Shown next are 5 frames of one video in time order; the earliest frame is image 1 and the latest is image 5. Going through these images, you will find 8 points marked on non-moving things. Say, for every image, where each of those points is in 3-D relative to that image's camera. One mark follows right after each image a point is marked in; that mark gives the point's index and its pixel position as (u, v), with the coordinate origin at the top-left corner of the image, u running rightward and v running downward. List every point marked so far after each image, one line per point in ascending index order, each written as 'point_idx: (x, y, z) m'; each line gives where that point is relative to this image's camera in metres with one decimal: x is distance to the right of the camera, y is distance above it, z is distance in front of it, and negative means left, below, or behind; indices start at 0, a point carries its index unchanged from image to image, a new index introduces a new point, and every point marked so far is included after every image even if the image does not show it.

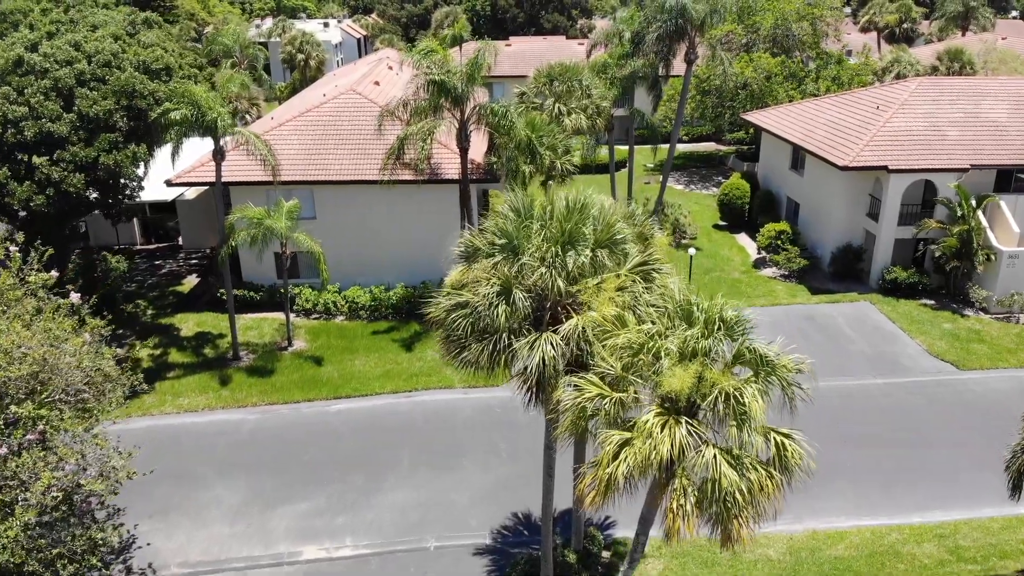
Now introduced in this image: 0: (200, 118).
0: (-7.6, +4.1, +19.1) m
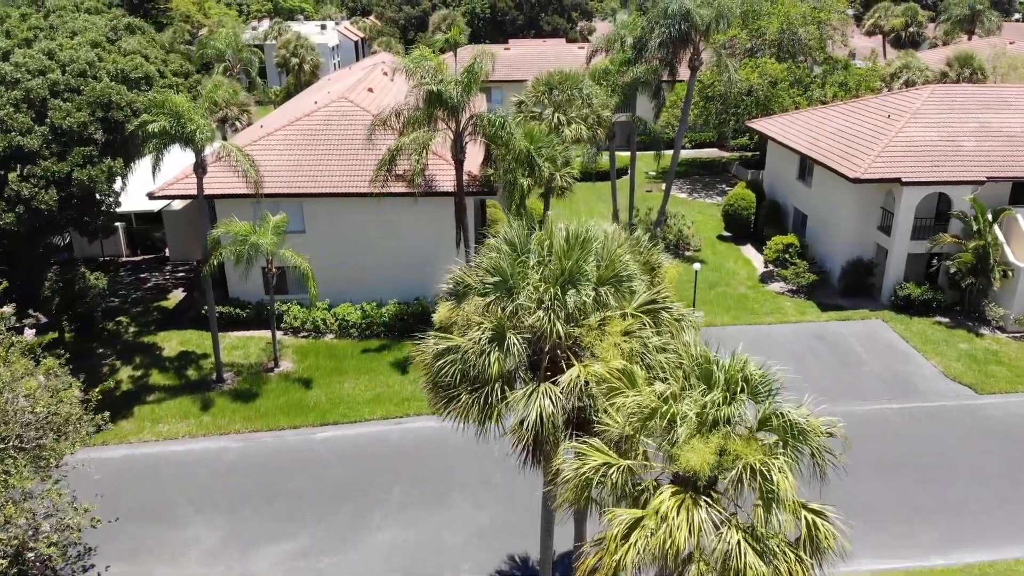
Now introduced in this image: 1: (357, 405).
0: (-7.6, +3.6, +18.1) m
1: (-3.9, -2.9, +20.0) m
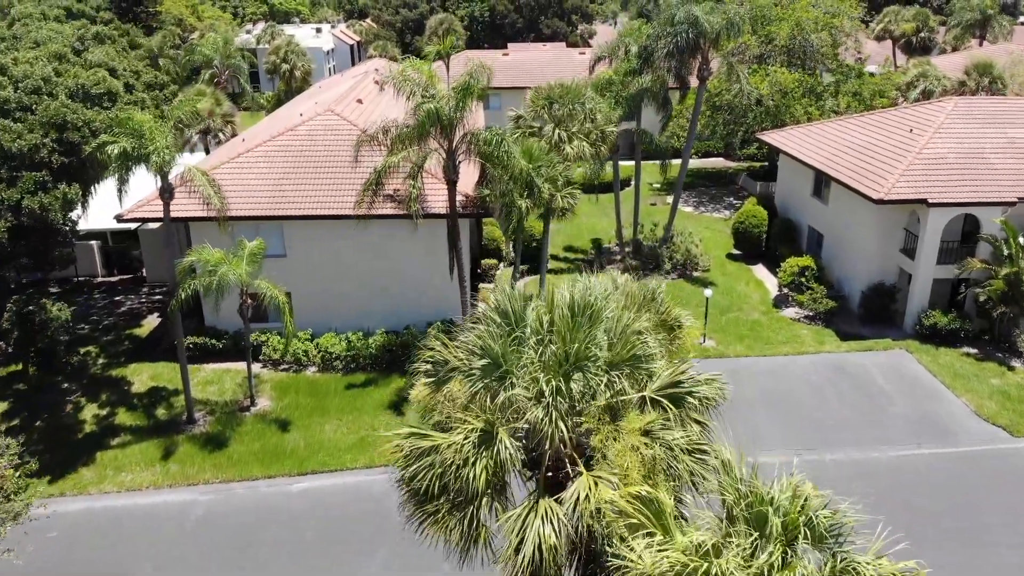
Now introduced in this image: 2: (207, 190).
0: (-7.7, +2.8, +16.4) m
1: (-4.0, -3.7, +18.3) m
2: (-7.0, +2.1, +17.5) m
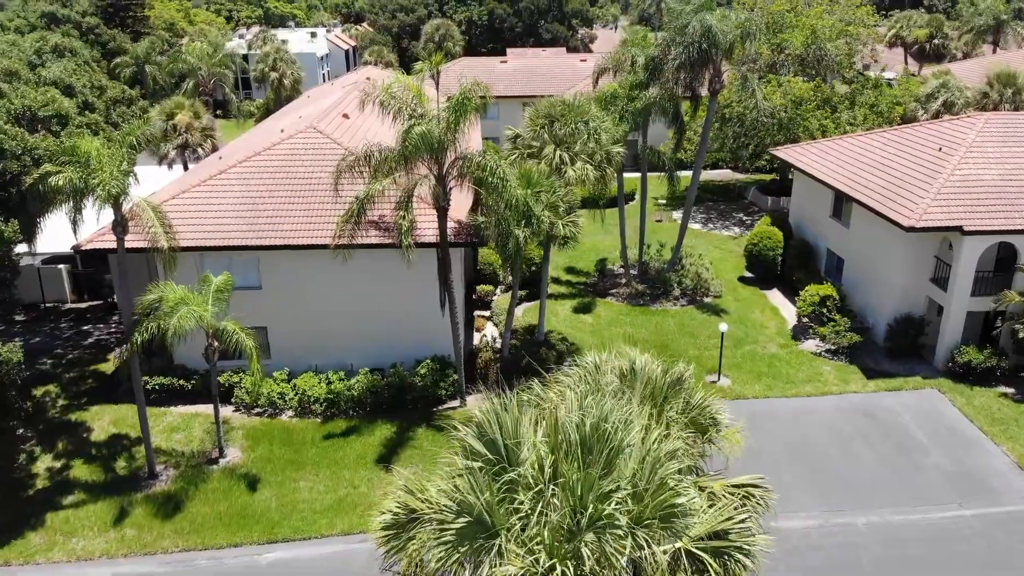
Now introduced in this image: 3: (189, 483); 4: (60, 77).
0: (-7.8, +1.9, +14.5) m
1: (-4.1, -4.6, +16.4) m
2: (-7.1, +1.2, +15.6) m
3: (-7.1, -4.2, +17.4) m
4: (-10.9, +5.1, +19.1) m
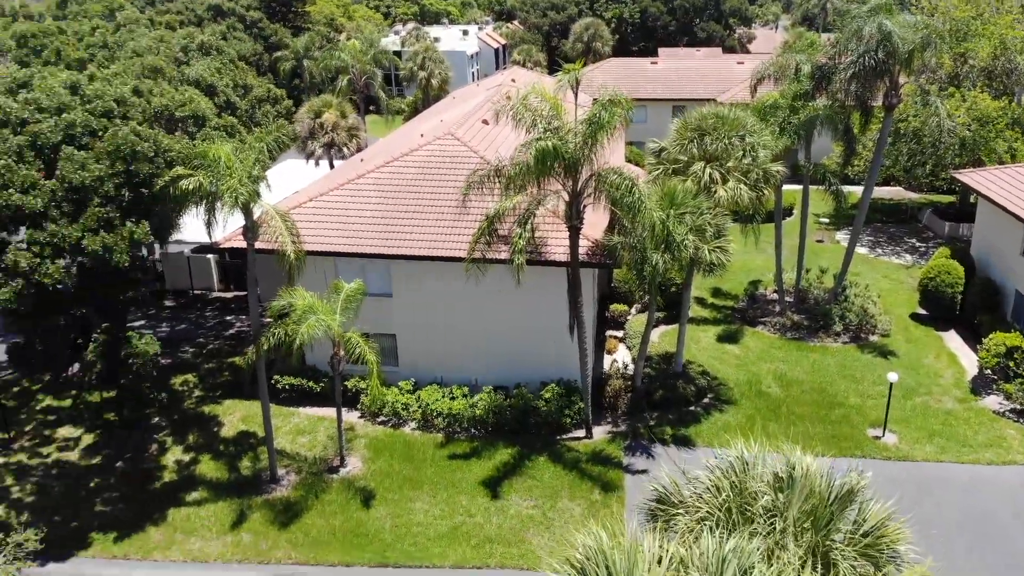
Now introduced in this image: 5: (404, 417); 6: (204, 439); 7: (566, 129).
0: (-5.2, +1.8, +14.2) m
1: (-1.7, -5.0, +15.5) m
2: (-4.4, +1.0, +15.2) m
3: (-4.5, -4.4, +17.0) m
4: (-7.3, +5.2, +19.3) m
5: (-2.7, -3.3, +19.4) m
6: (-7.5, -3.7, +19.3) m
7: (+1.2, +3.4, +16.2) m
